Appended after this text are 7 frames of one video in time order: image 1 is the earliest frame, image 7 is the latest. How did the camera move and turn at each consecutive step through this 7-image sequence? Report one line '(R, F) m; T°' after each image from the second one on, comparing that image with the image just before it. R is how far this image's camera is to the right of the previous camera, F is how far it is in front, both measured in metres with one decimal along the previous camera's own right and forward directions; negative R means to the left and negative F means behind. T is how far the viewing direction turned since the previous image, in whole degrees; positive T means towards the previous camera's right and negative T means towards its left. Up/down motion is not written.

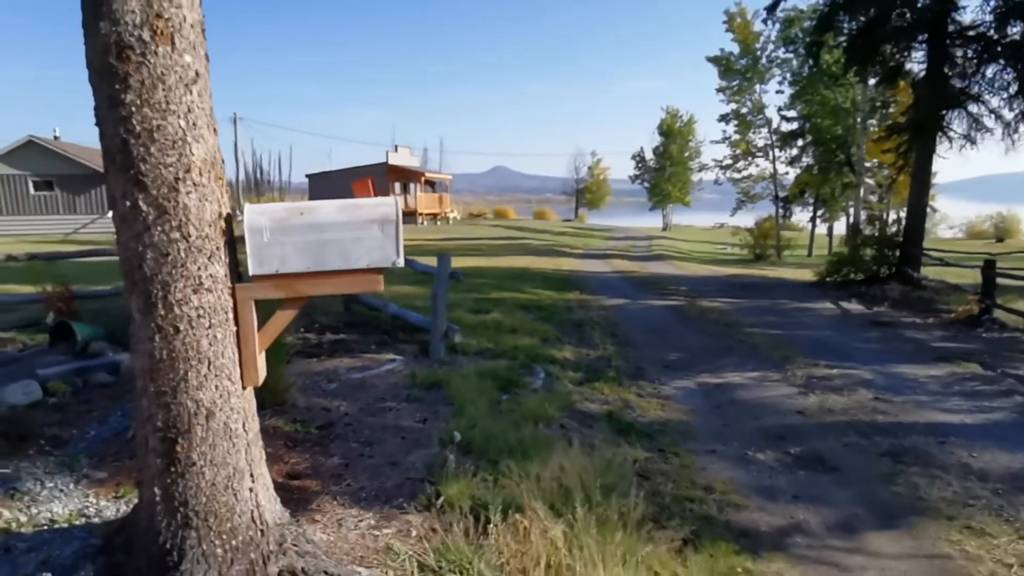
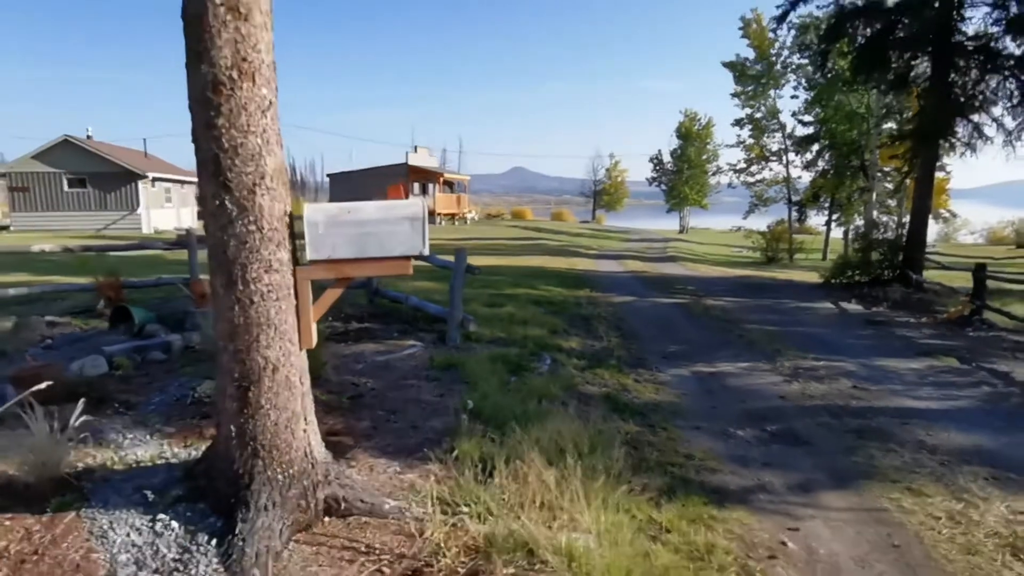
(+0.1, -0.7) m; -1°
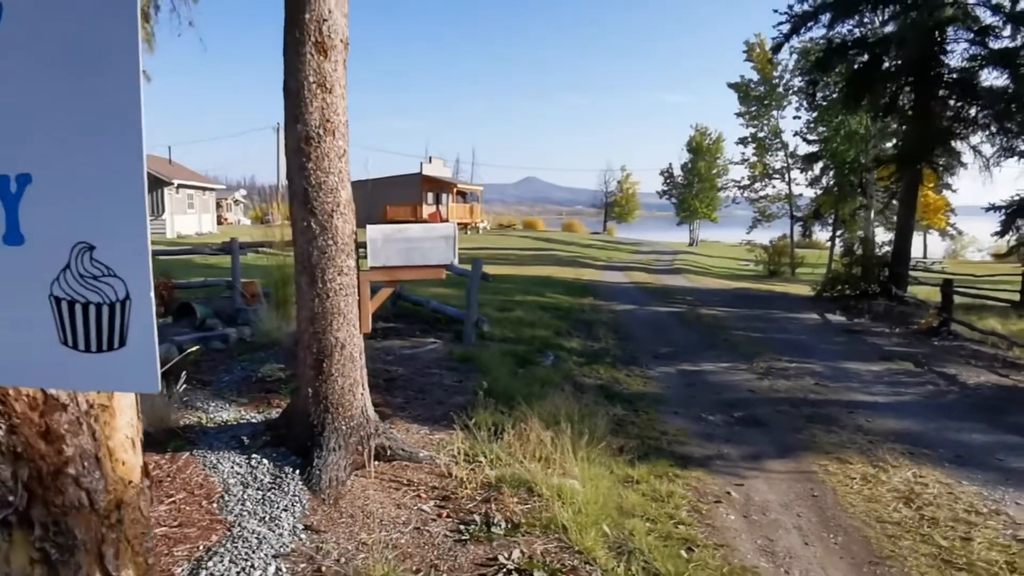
(0.0, -1.2) m; -1°
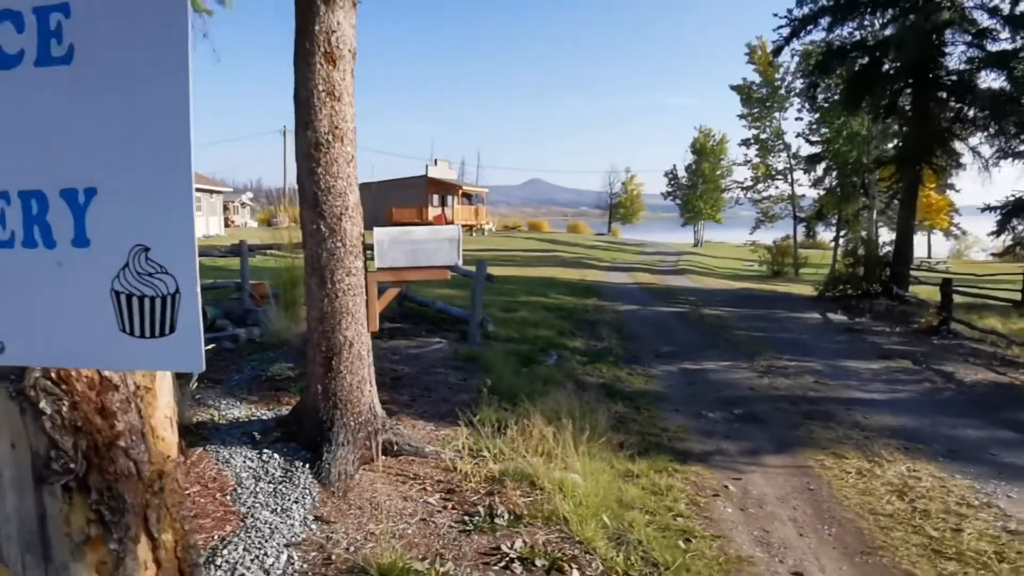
(0.0, -0.2) m; 0°
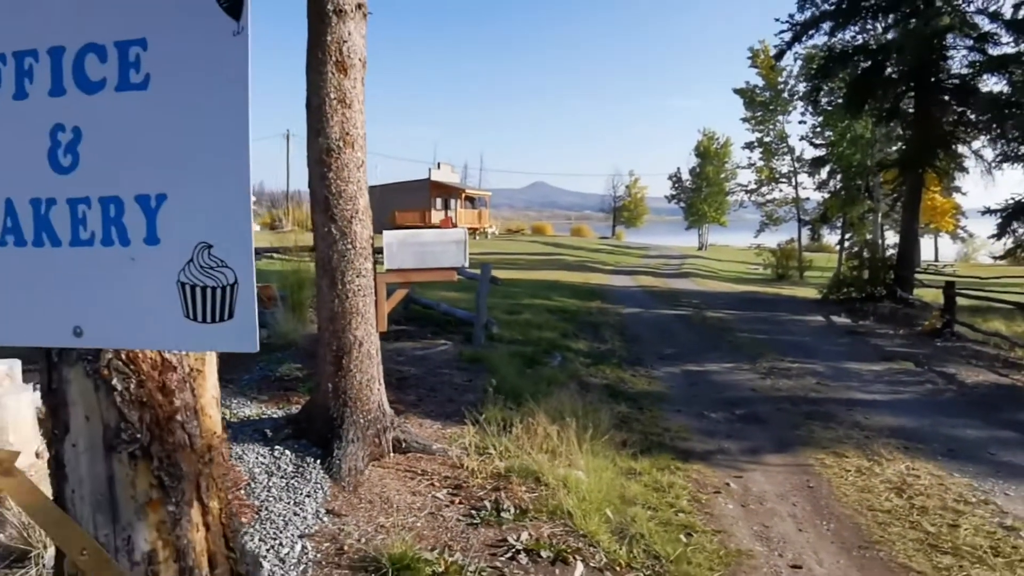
(0.0, -0.1) m; 0°
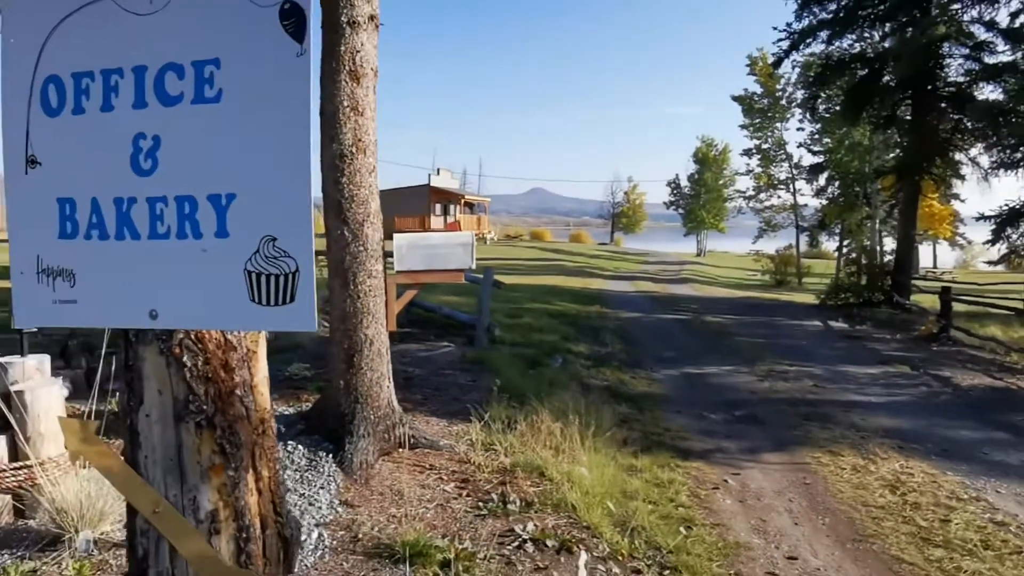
(-0.1, -0.2) m; 0°
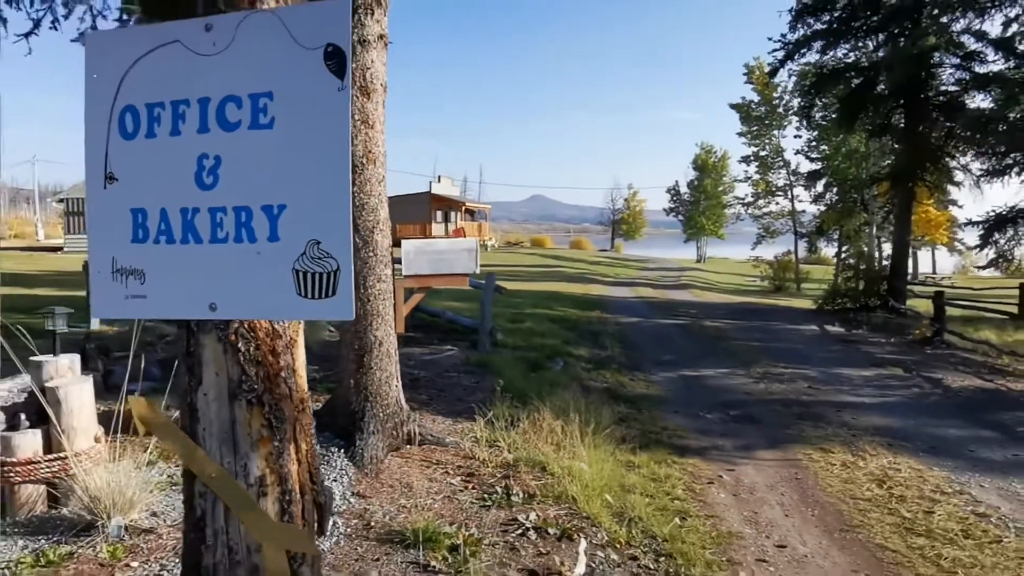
(0.0, -0.3) m; 0°
